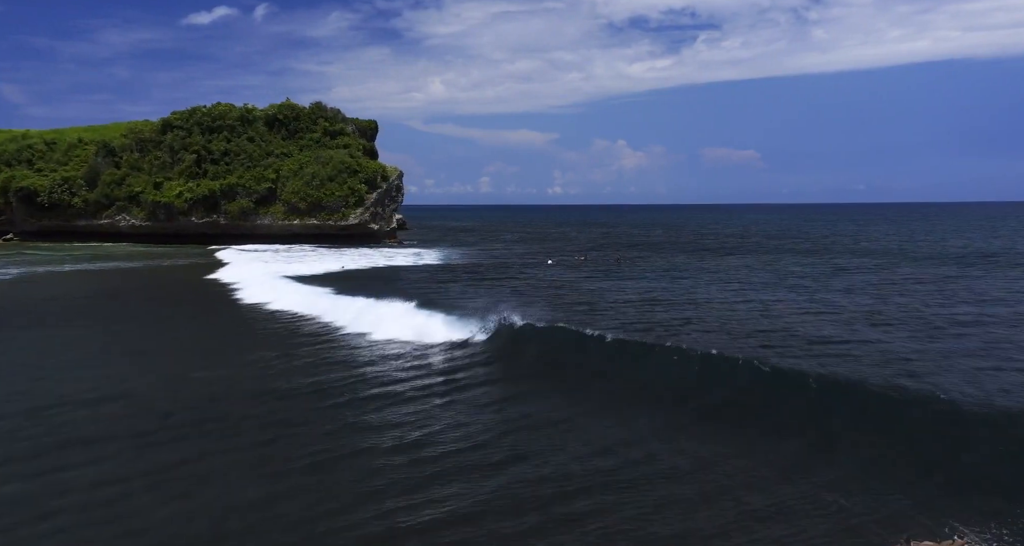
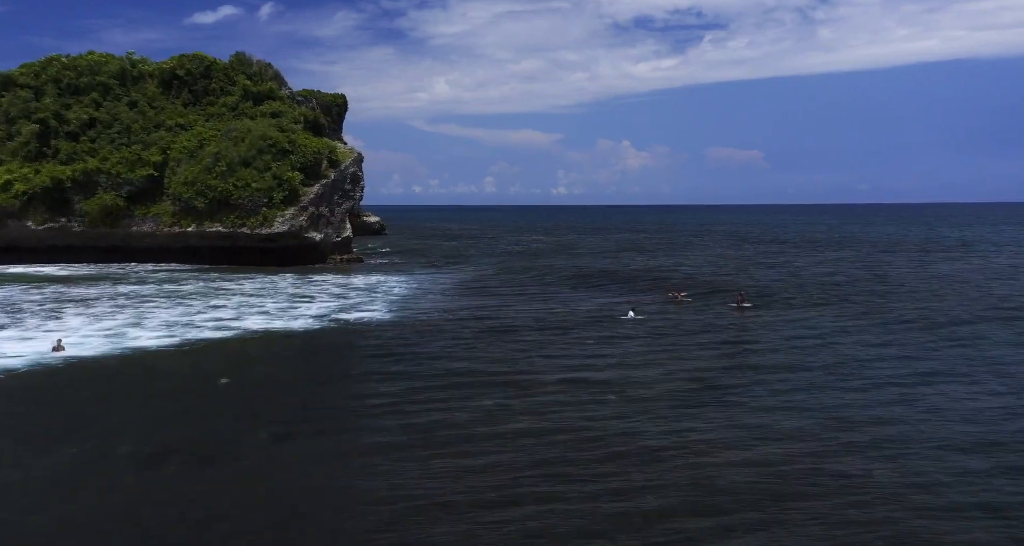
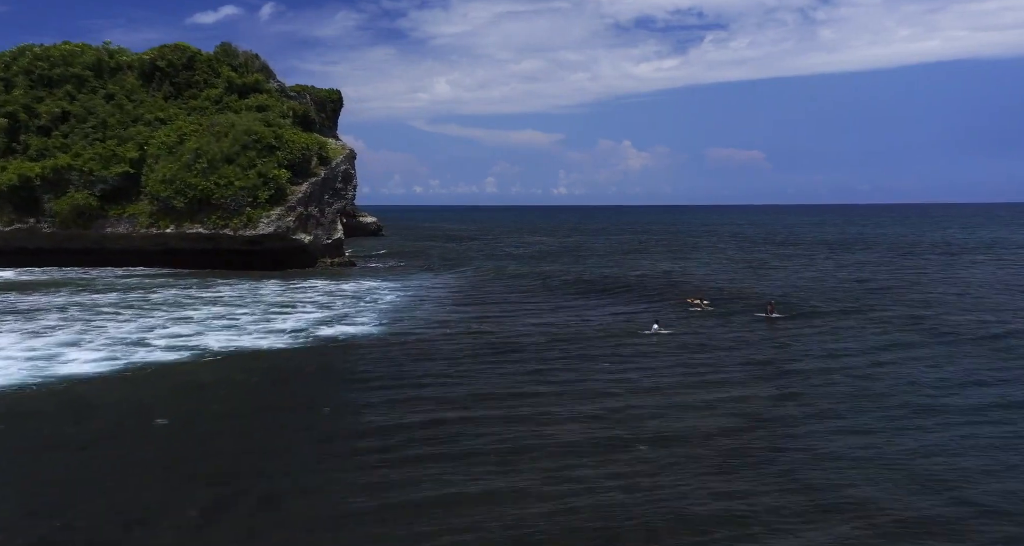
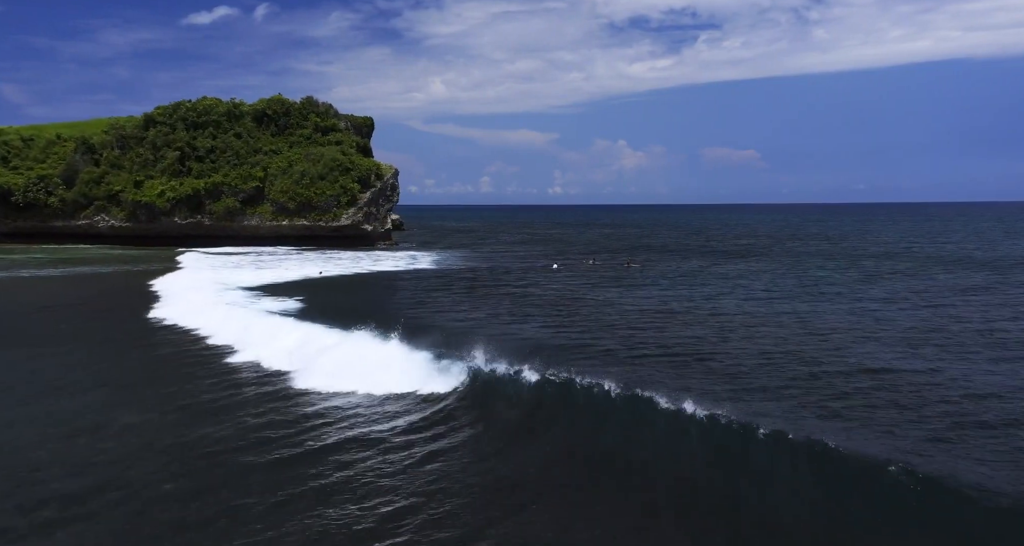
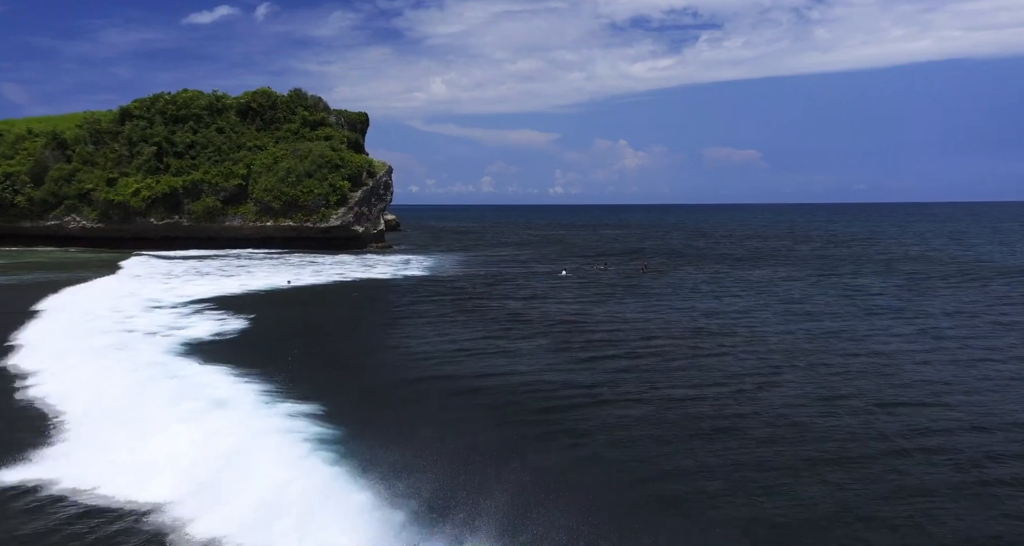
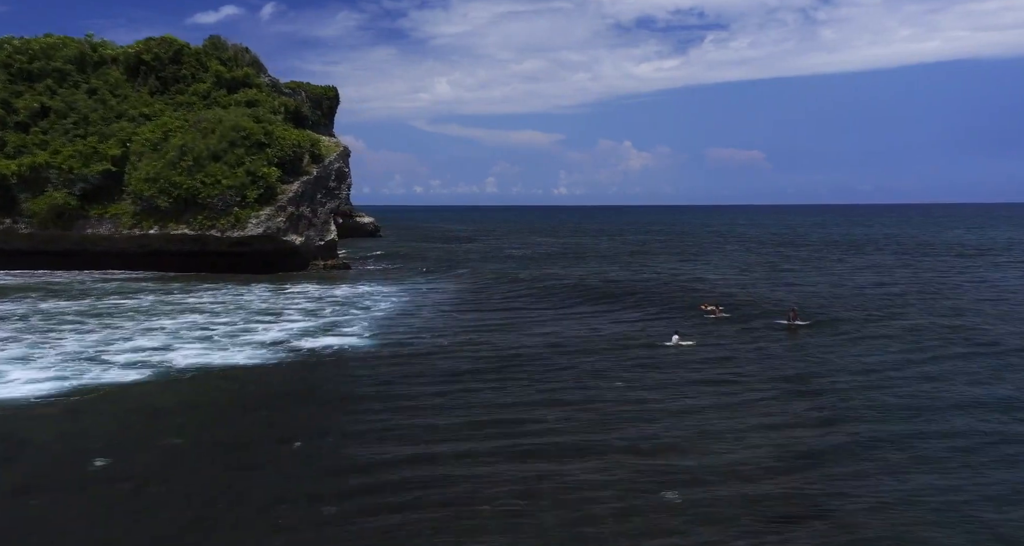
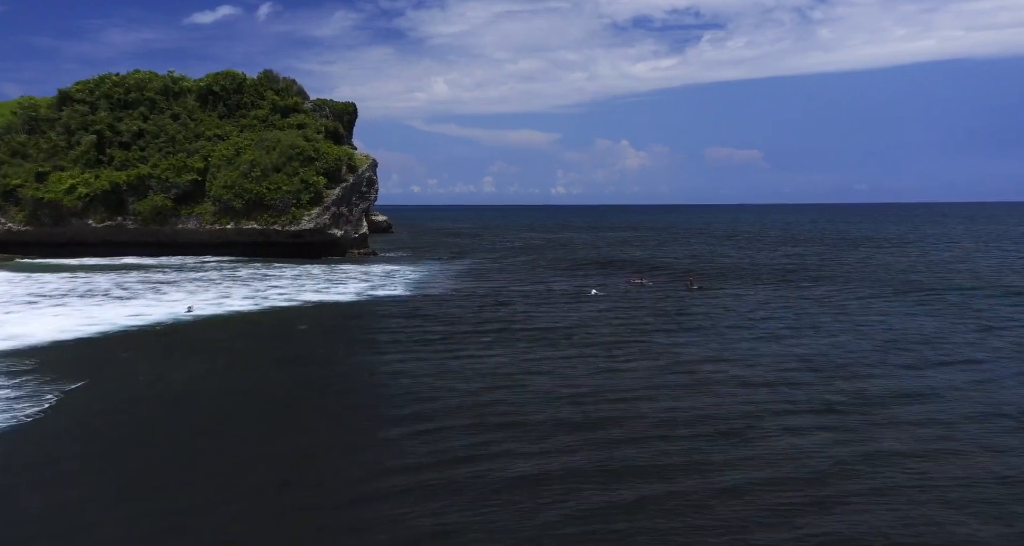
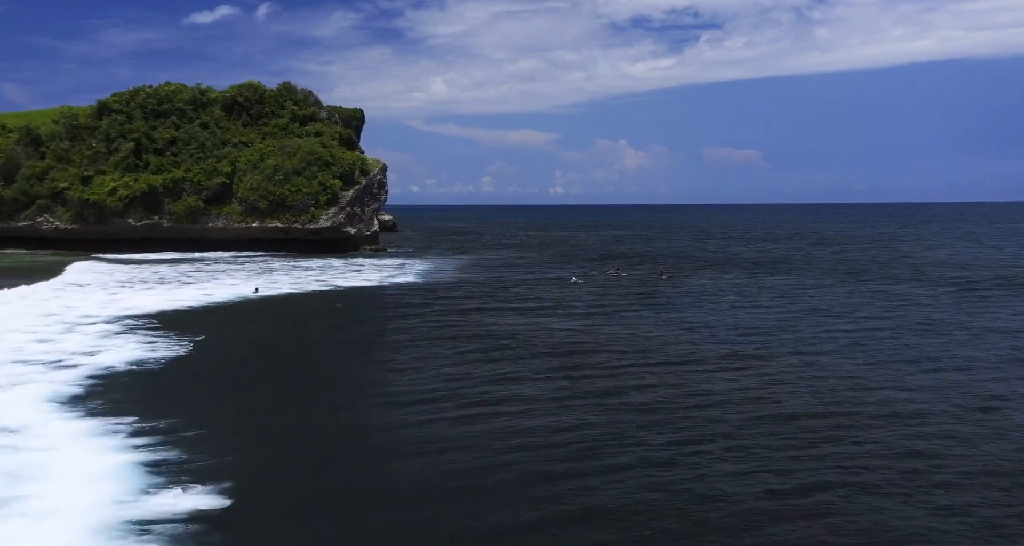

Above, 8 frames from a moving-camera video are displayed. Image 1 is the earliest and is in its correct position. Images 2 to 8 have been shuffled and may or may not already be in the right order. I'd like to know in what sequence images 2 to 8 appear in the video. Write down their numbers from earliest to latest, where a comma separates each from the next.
4, 5, 8, 7, 2, 3, 6
